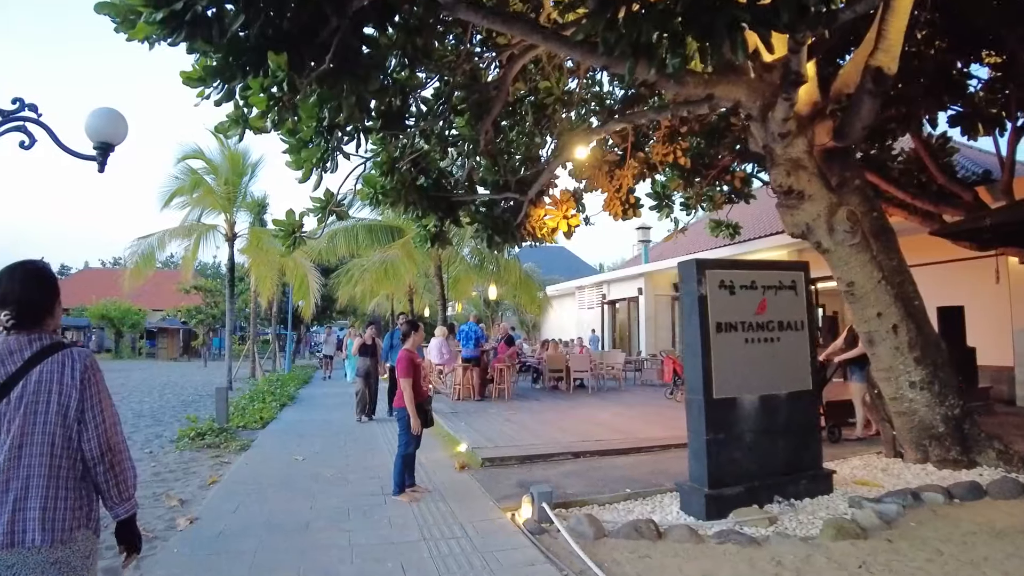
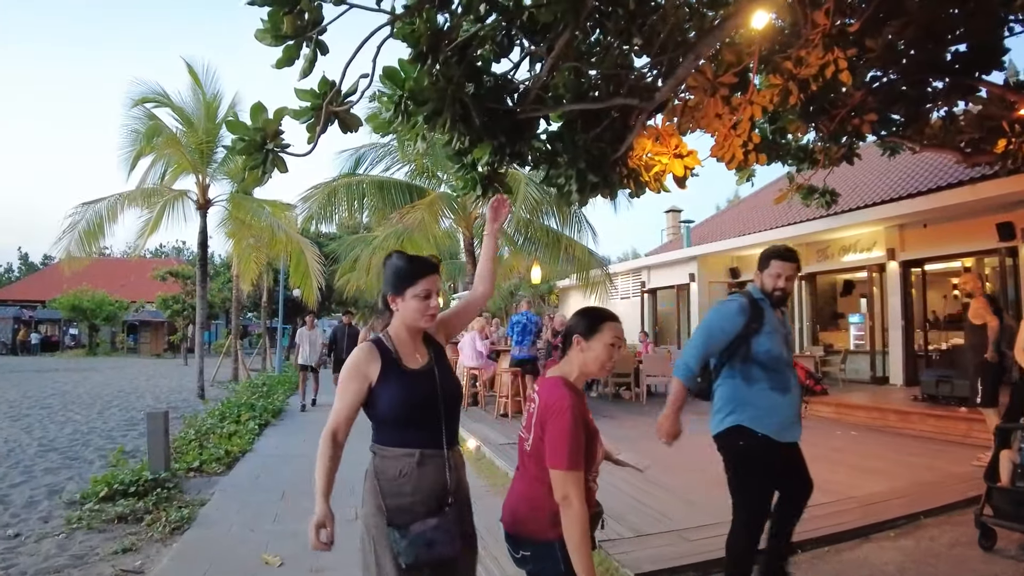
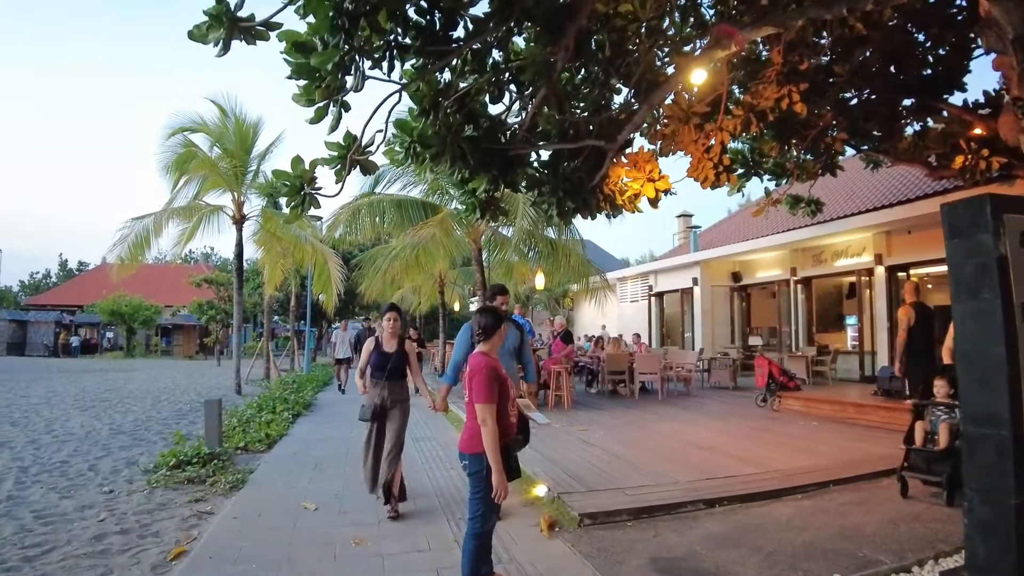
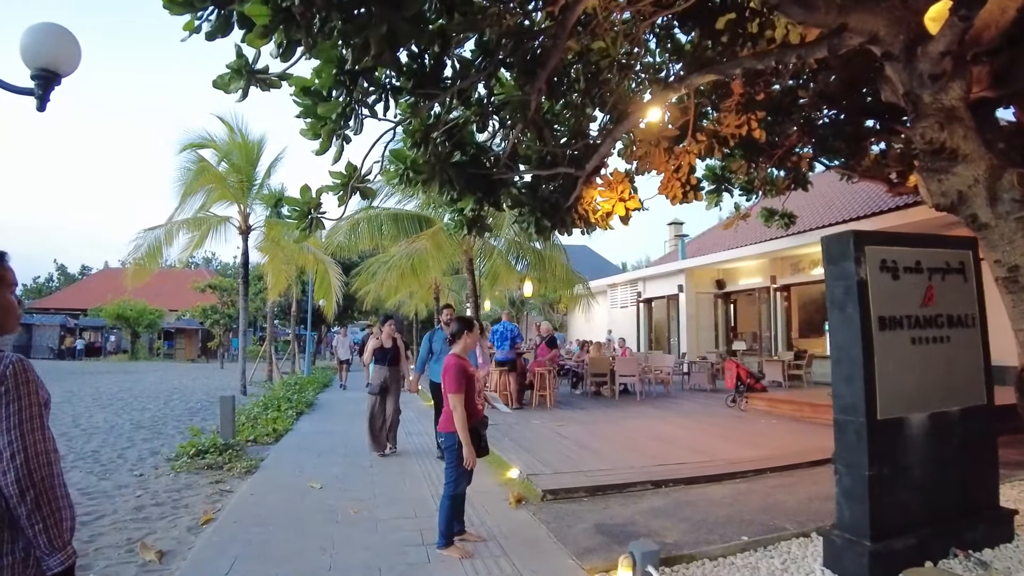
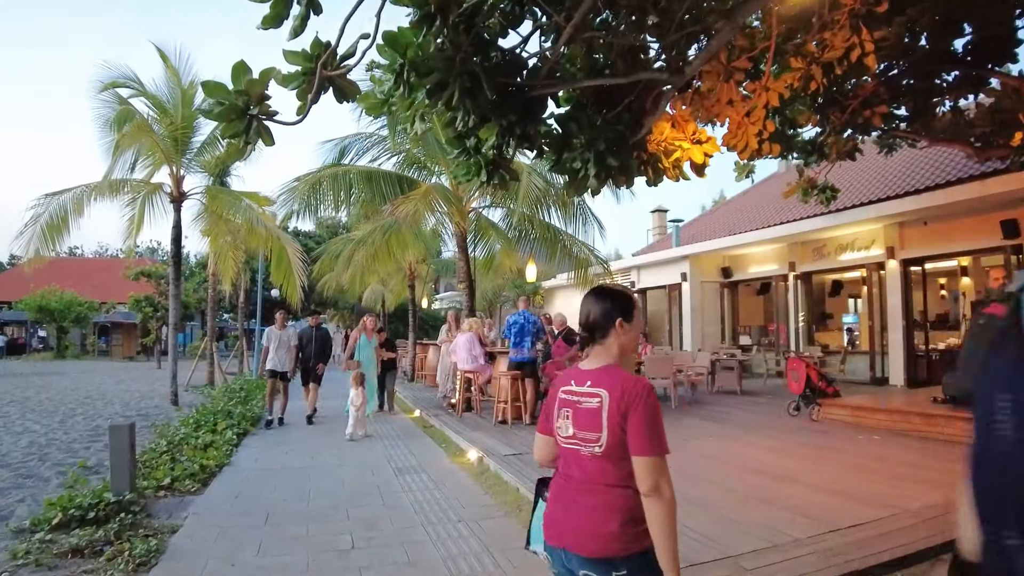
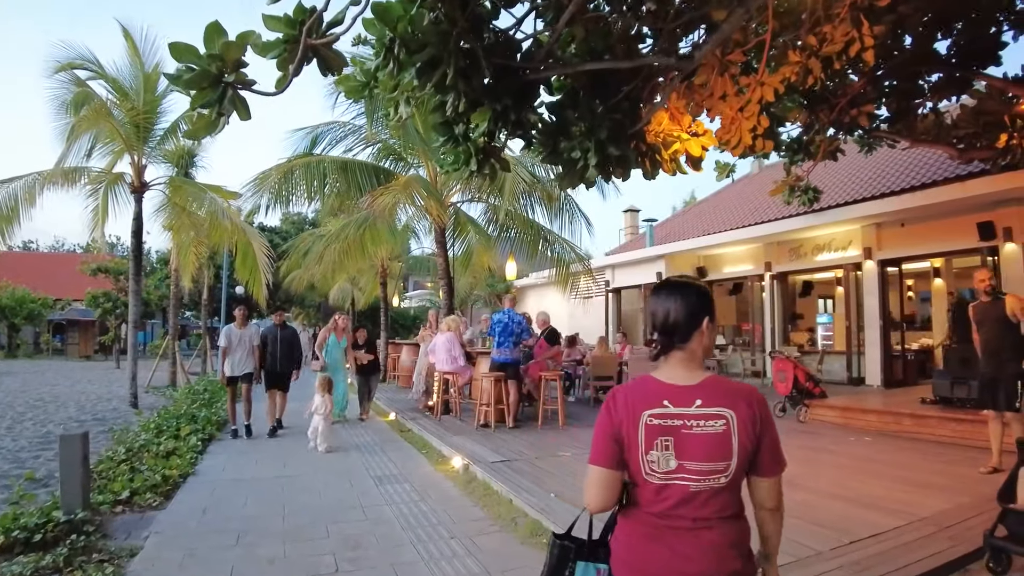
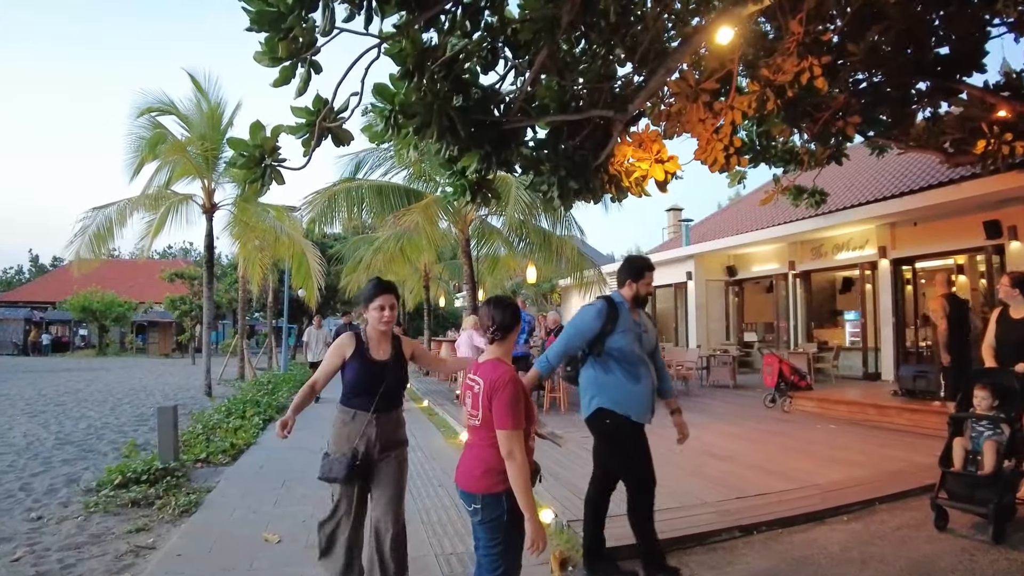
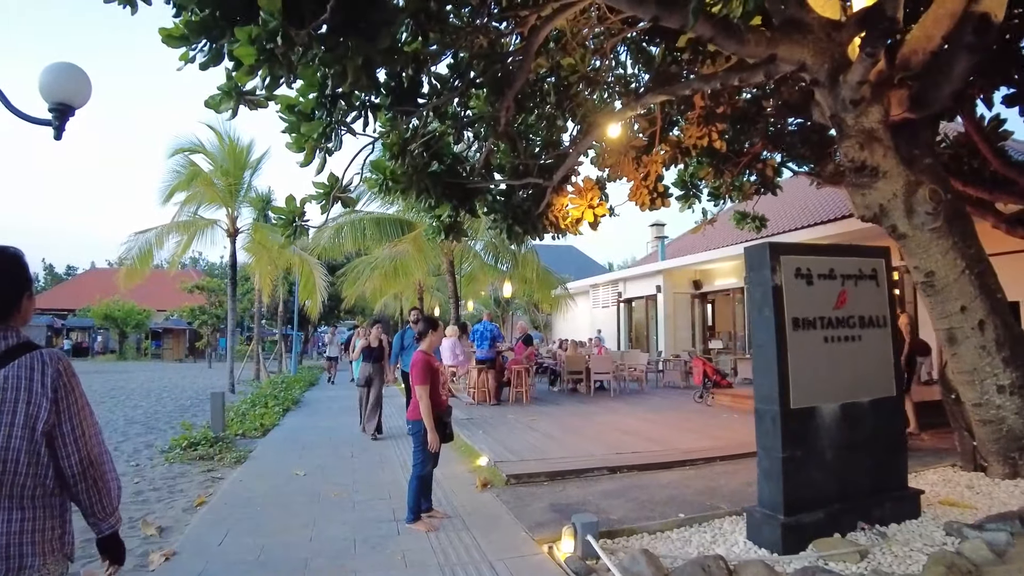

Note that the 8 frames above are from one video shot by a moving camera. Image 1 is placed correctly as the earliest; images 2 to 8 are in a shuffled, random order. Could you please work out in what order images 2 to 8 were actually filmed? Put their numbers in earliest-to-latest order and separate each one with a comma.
8, 4, 3, 7, 2, 5, 6
